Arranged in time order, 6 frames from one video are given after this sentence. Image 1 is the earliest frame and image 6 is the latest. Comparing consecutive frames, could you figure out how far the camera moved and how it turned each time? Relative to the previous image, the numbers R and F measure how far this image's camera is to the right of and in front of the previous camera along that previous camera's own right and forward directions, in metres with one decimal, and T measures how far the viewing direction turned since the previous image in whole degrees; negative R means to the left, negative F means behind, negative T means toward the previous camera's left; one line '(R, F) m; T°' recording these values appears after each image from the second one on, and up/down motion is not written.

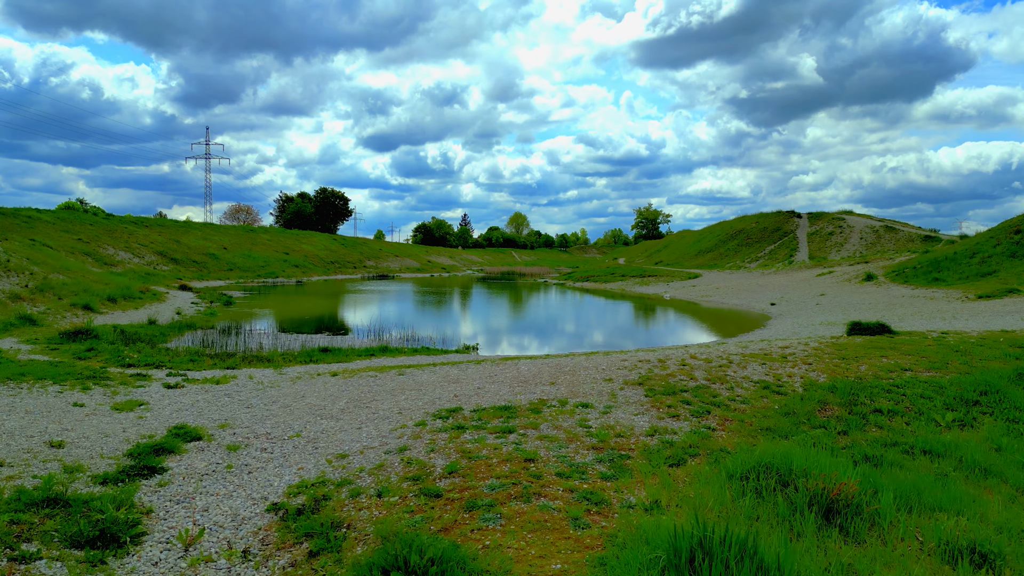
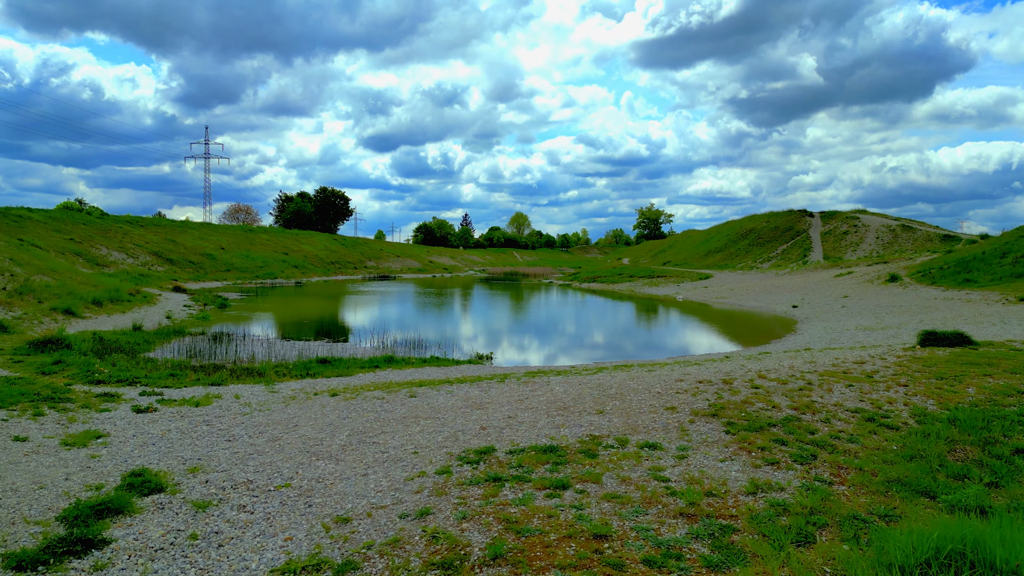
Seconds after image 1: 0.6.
(-0.3, +1.8) m; 0°
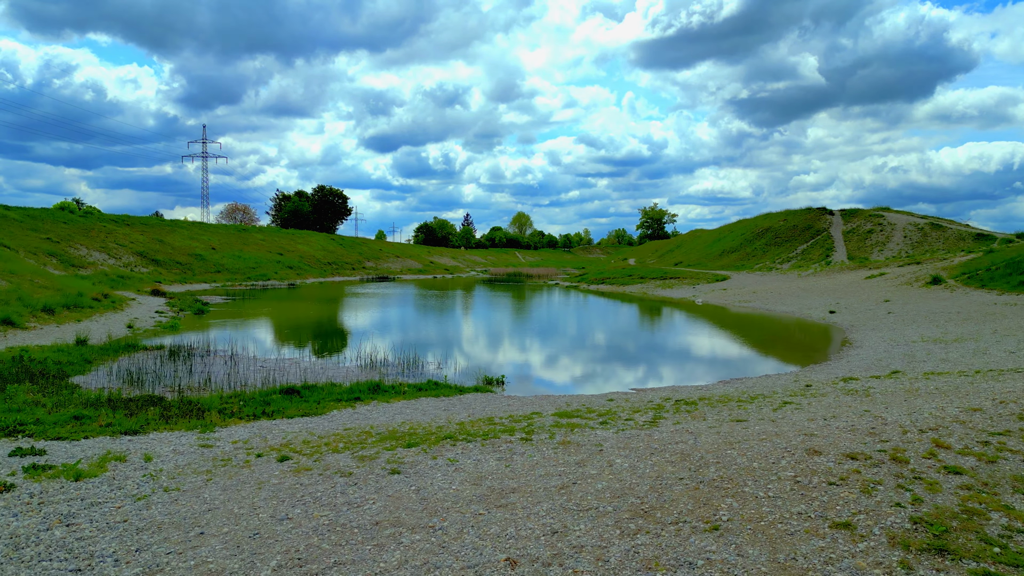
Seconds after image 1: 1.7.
(-0.2, +3.4) m; 0°
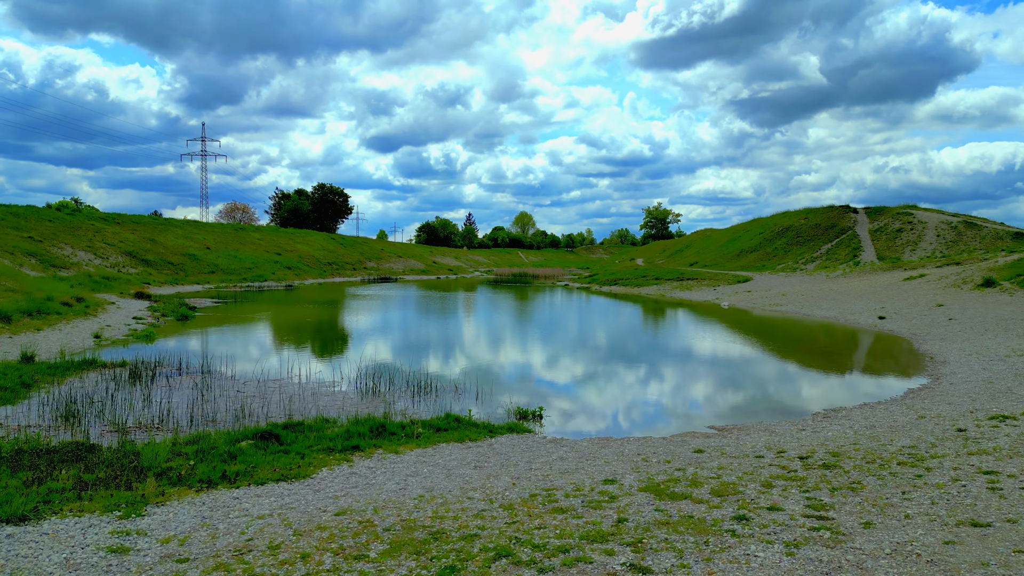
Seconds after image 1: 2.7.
(-0.5, +3.1) m; 0°
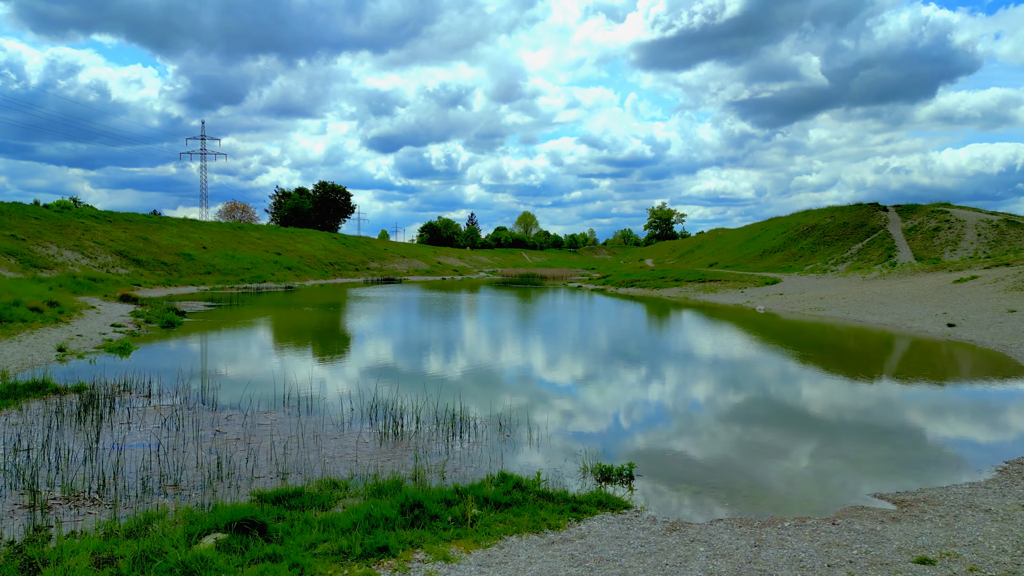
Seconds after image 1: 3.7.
(-0.7, +3.2) m; 0°
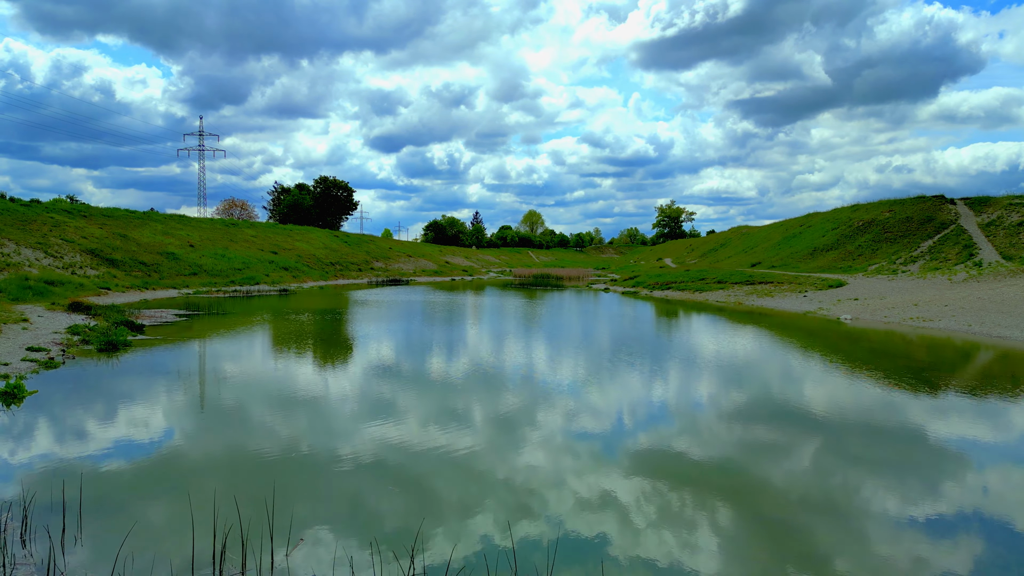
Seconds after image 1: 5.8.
(-1.1, +6.4) m; 0°
